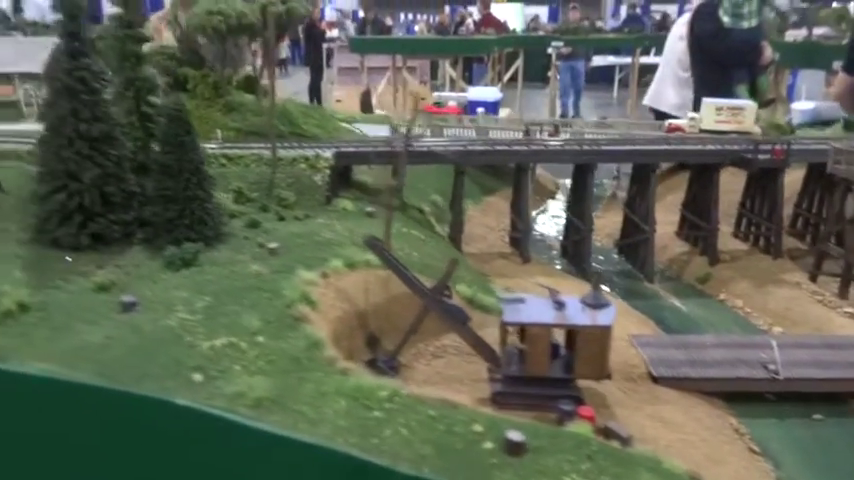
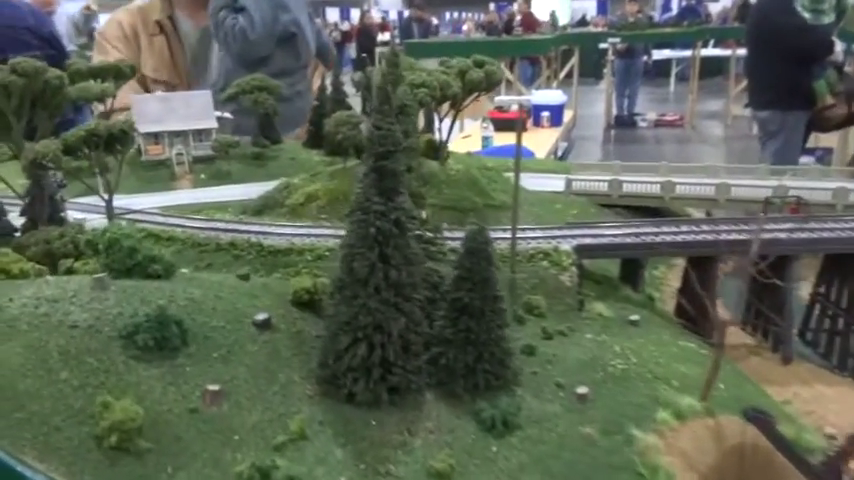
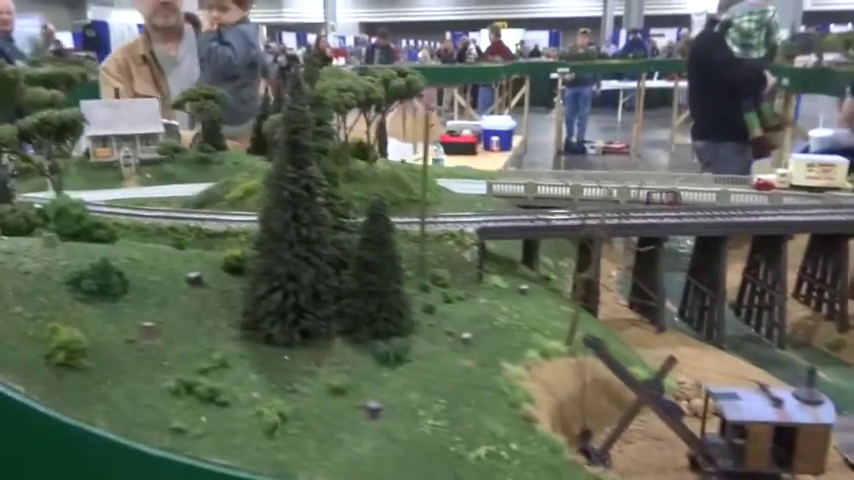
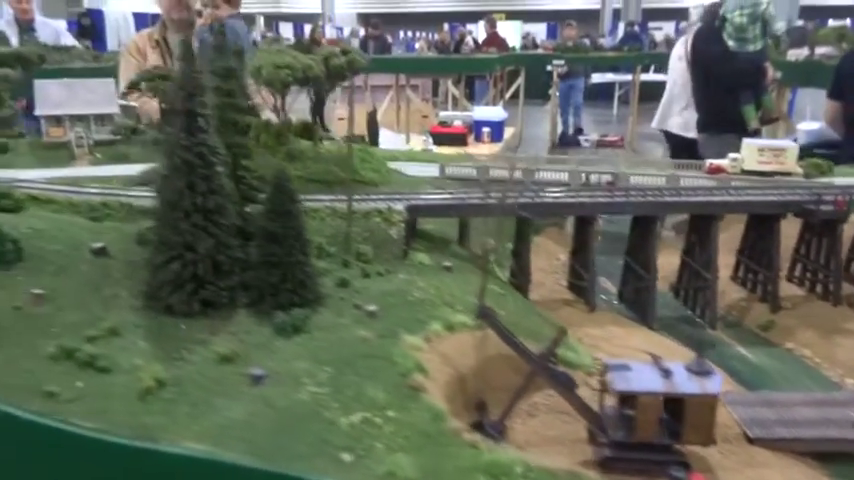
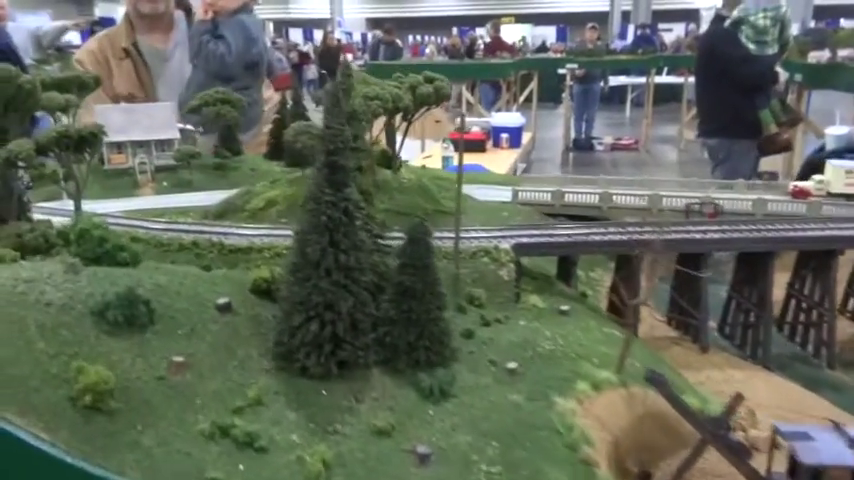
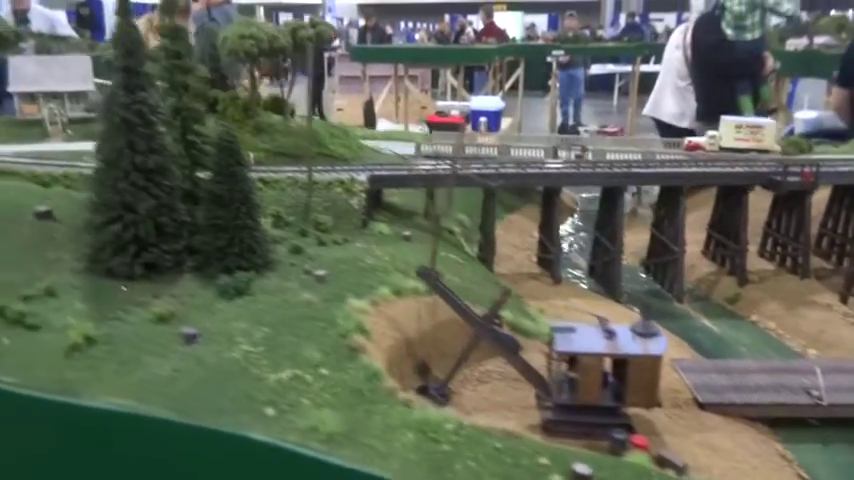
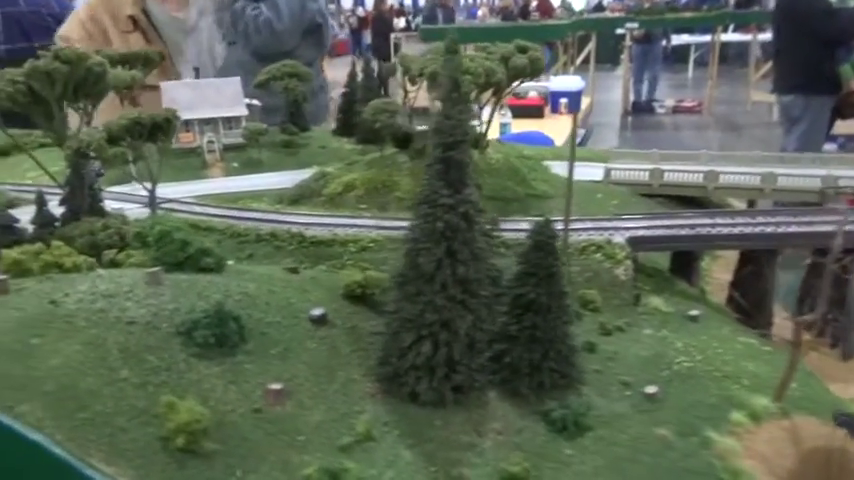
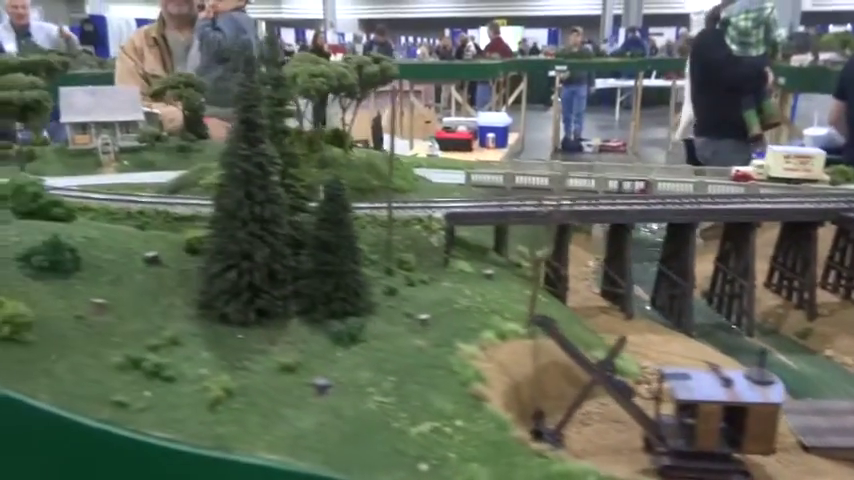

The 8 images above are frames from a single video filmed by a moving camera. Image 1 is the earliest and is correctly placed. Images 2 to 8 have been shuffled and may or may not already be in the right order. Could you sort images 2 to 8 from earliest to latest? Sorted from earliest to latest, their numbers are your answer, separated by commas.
6, 4, 8, 3, 5, 2, 7
